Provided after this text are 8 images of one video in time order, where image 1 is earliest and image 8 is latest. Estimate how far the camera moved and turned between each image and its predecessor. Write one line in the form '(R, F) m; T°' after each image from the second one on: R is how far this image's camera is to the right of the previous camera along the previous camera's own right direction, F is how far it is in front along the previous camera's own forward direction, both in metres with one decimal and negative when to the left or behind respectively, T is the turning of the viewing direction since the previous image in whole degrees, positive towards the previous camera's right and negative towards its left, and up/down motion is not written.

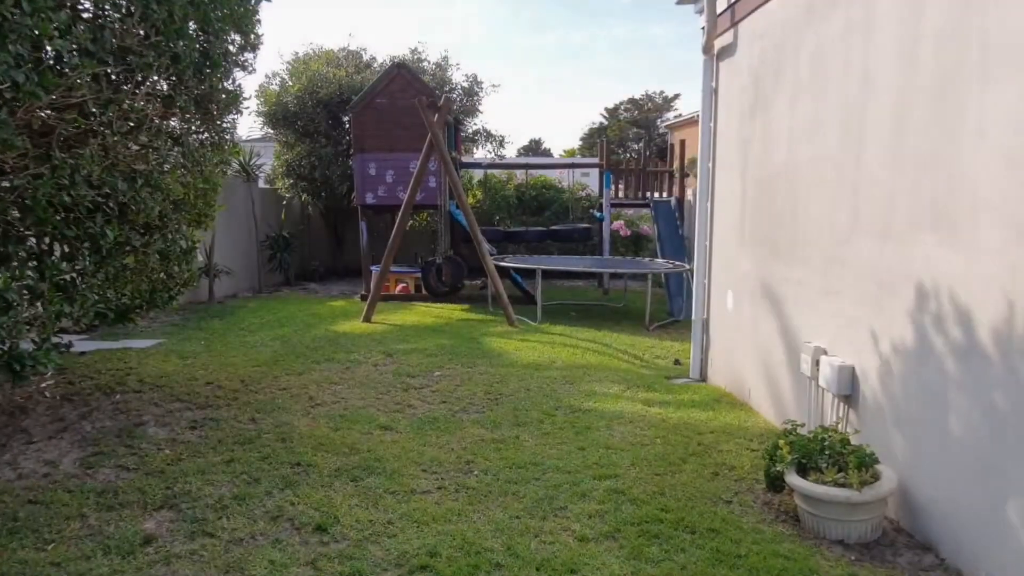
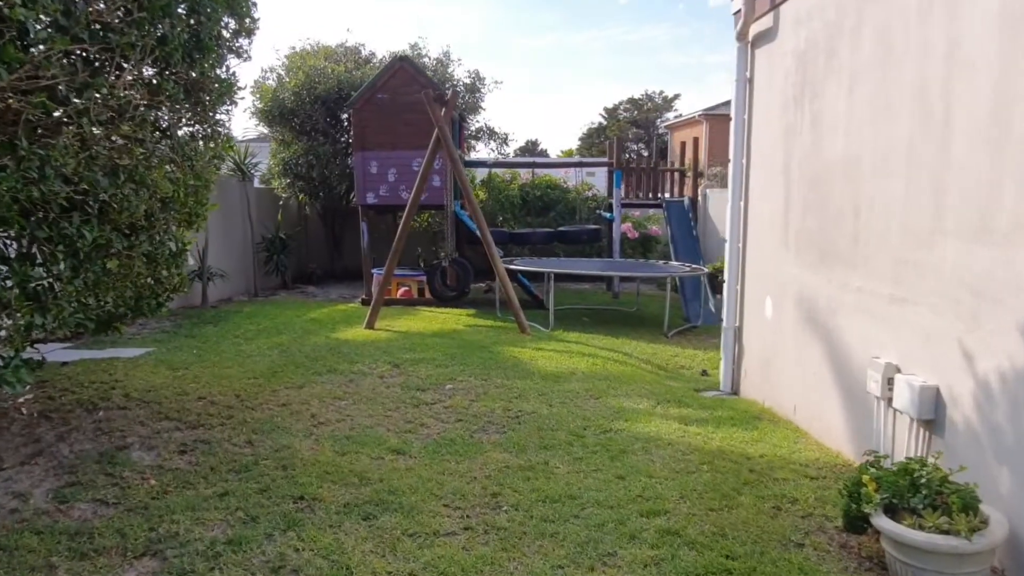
(-0.1, +0.4) m; 0°
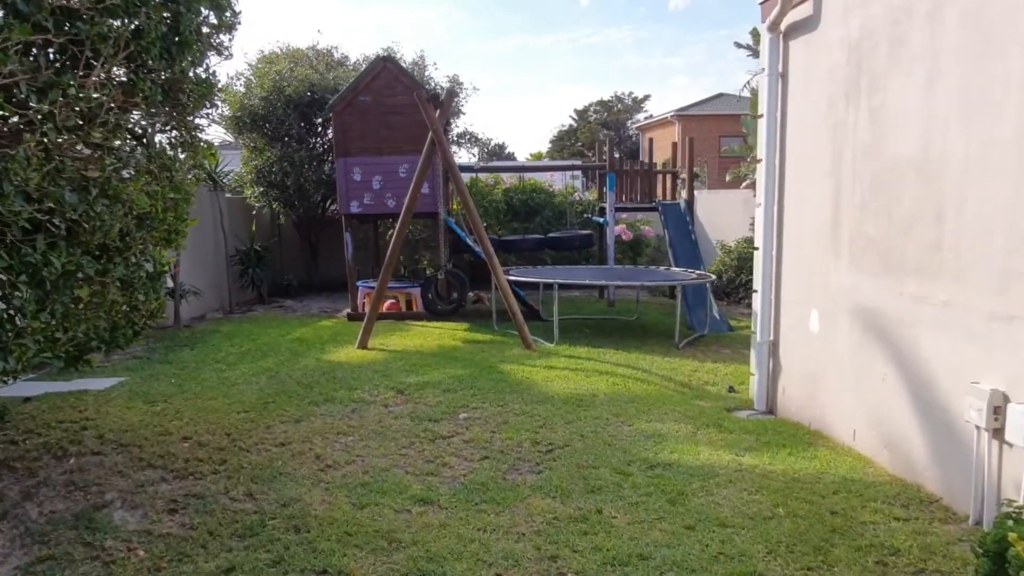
(-0.3, +0.4) m; +2°
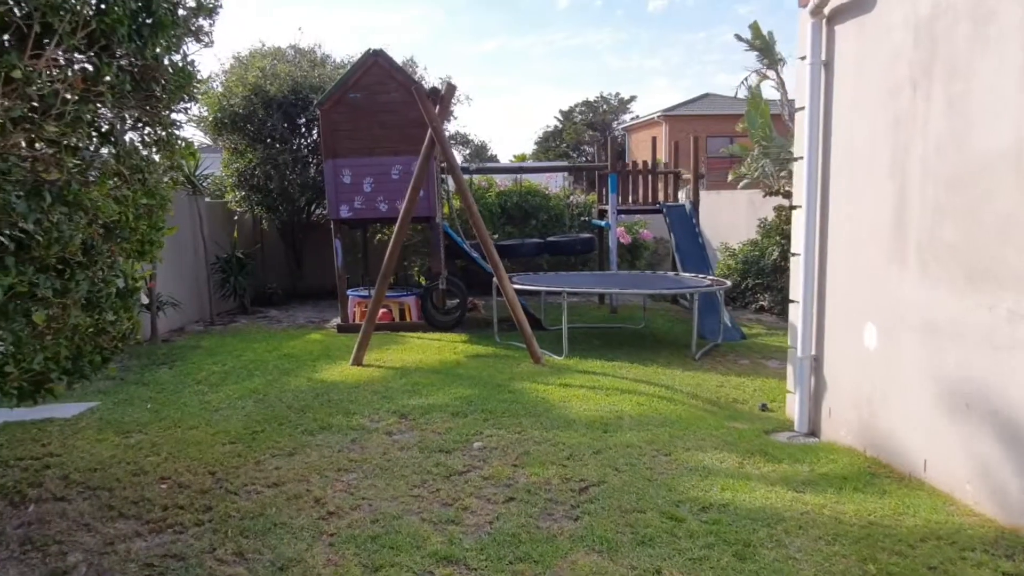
(-0.2, +0.5) m; +1°
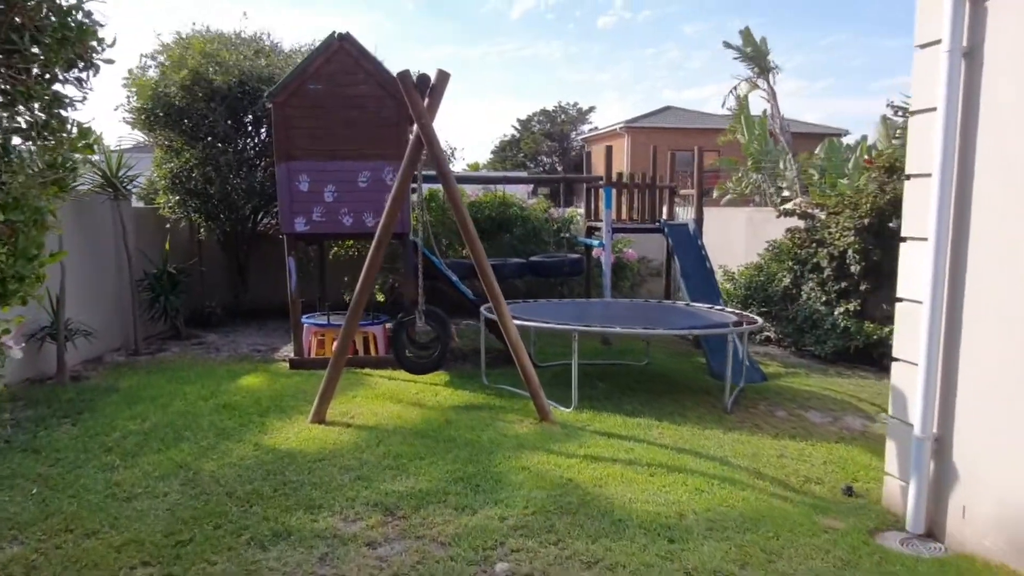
(-0.4, +1.1) m; +4°
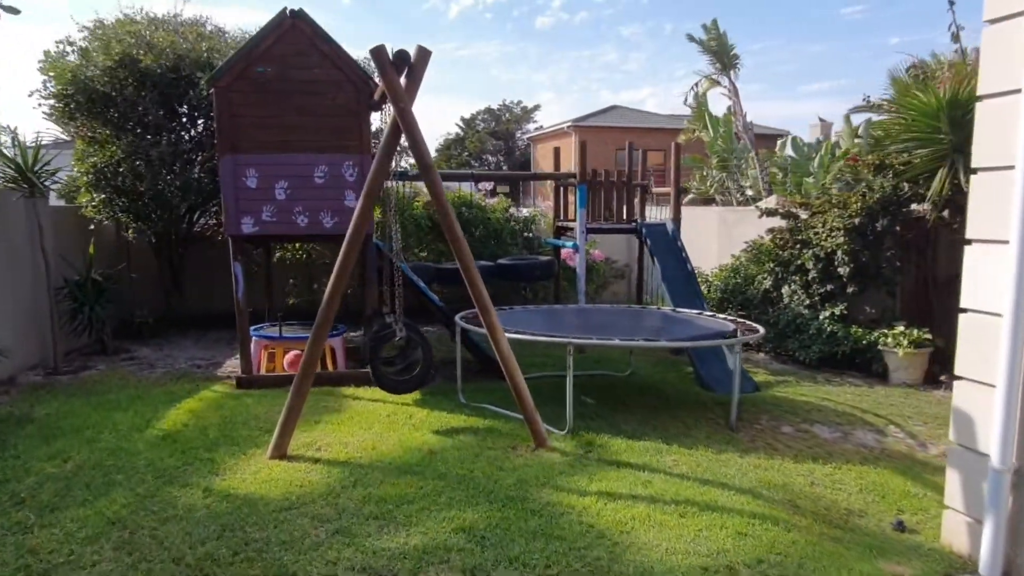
(-0.3, +0.6) m; +5°
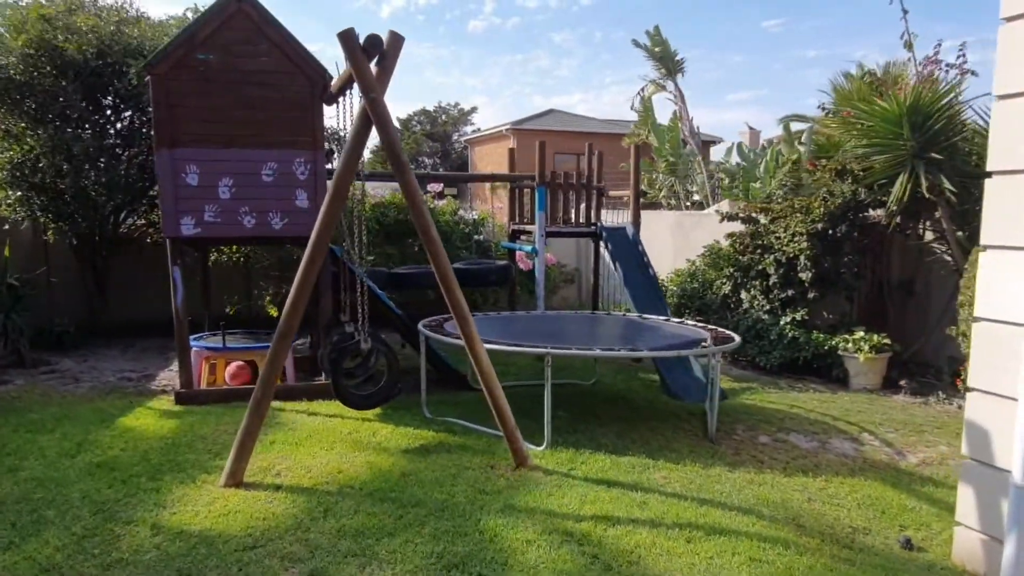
(-0.2, +0.3) m; +5°
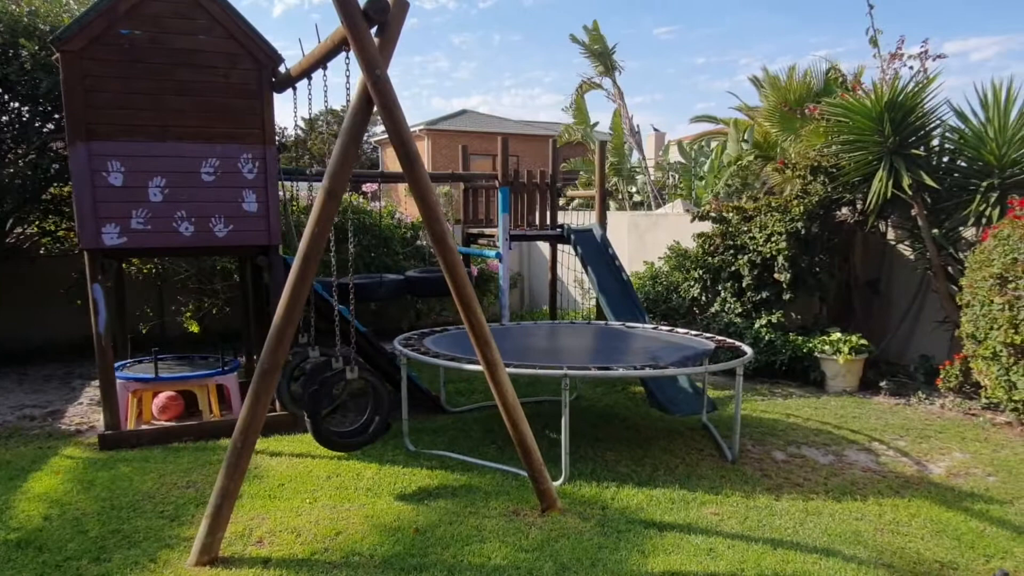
(-0.5, +0.6) m; +7°
